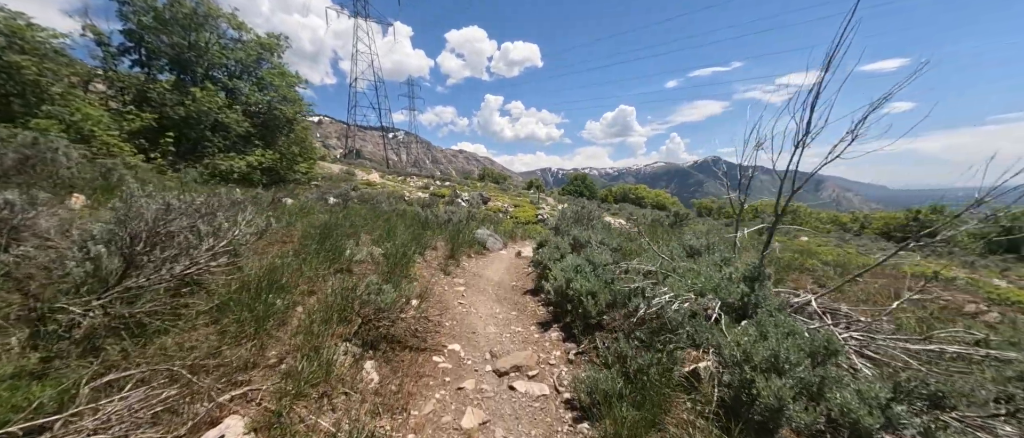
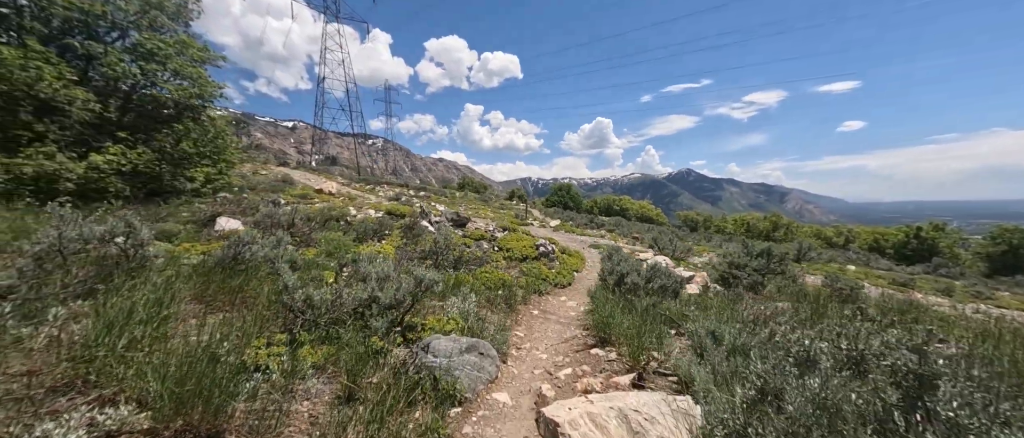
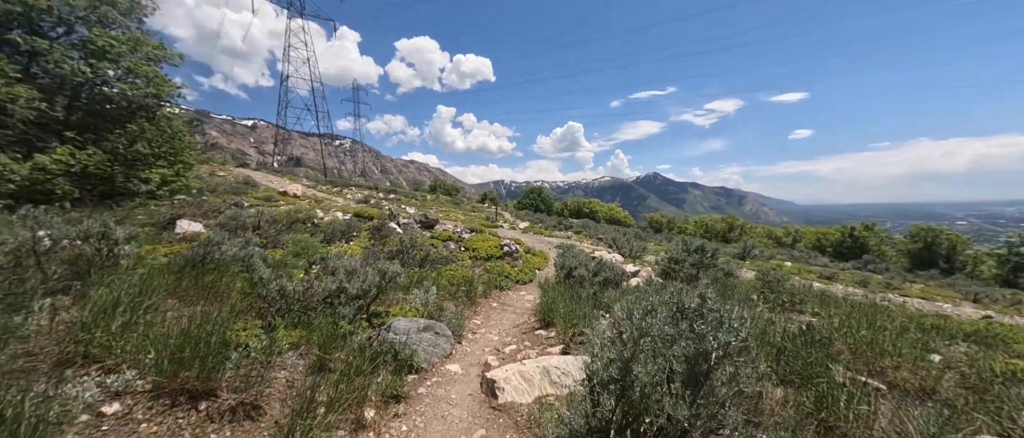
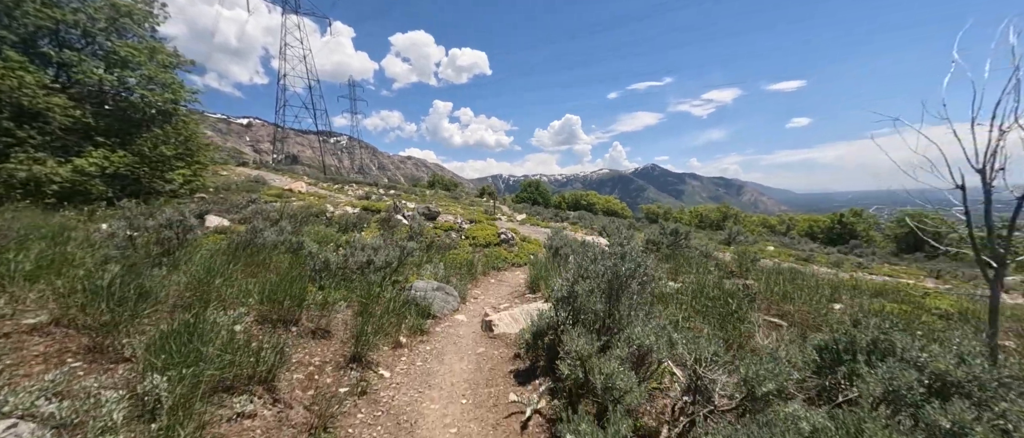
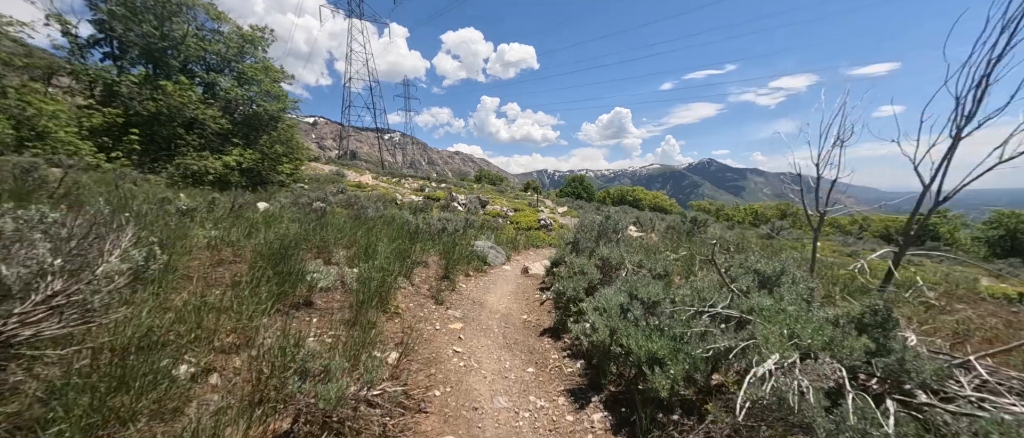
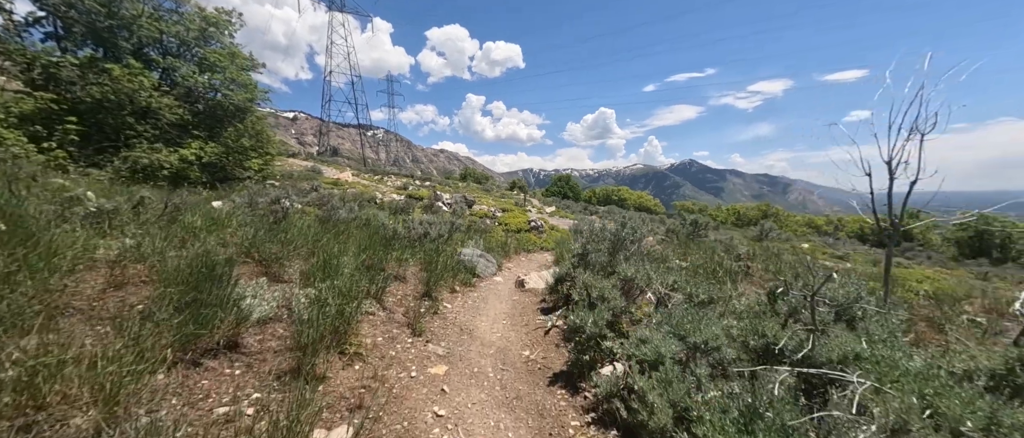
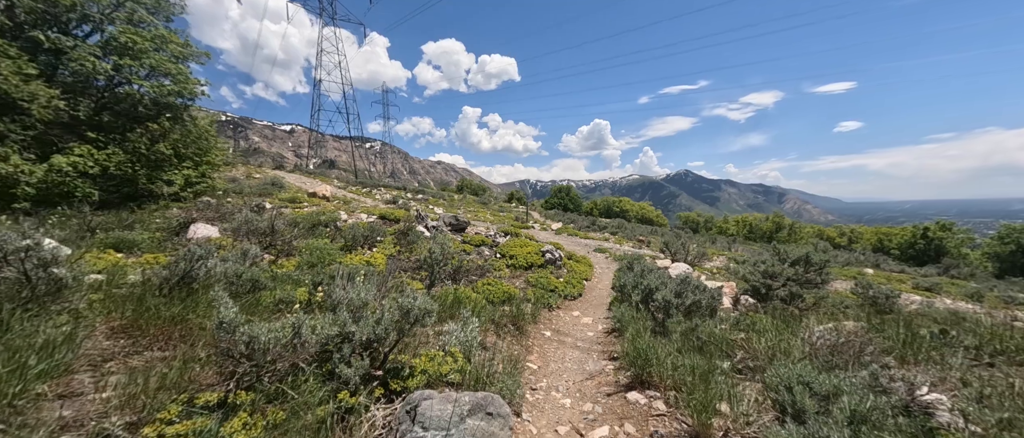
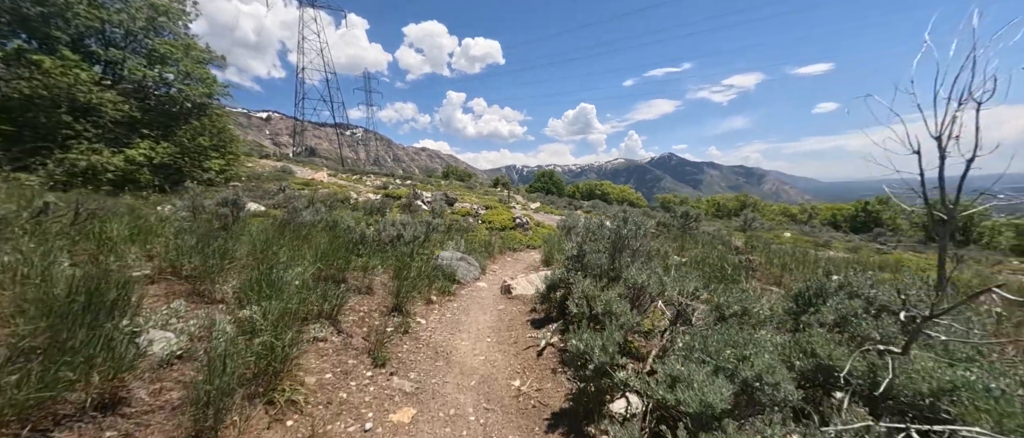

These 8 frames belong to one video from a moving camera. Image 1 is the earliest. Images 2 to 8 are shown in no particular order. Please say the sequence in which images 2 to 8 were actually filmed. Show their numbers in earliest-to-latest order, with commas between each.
5, 6, 8, 4, 3, 2, 7
